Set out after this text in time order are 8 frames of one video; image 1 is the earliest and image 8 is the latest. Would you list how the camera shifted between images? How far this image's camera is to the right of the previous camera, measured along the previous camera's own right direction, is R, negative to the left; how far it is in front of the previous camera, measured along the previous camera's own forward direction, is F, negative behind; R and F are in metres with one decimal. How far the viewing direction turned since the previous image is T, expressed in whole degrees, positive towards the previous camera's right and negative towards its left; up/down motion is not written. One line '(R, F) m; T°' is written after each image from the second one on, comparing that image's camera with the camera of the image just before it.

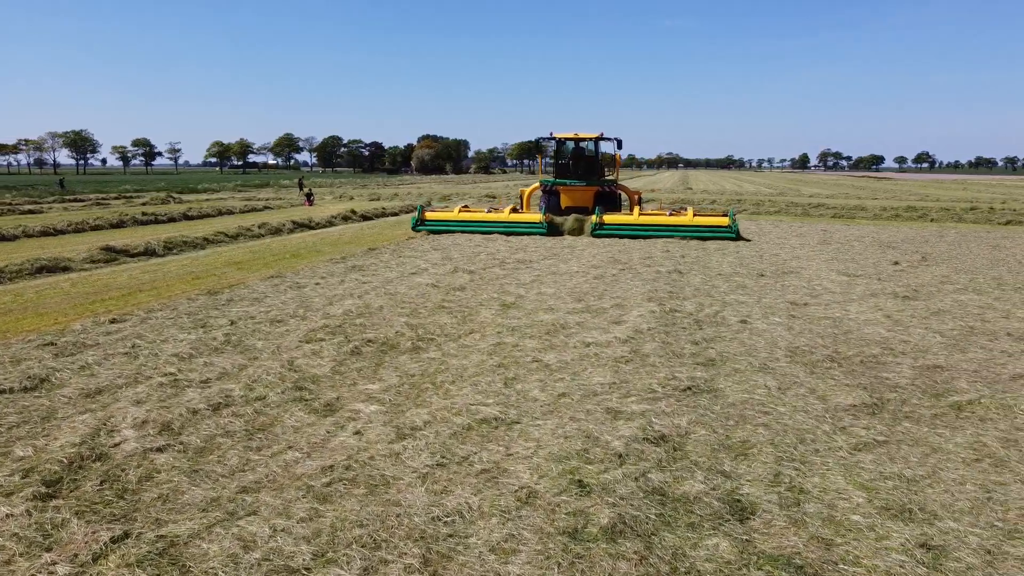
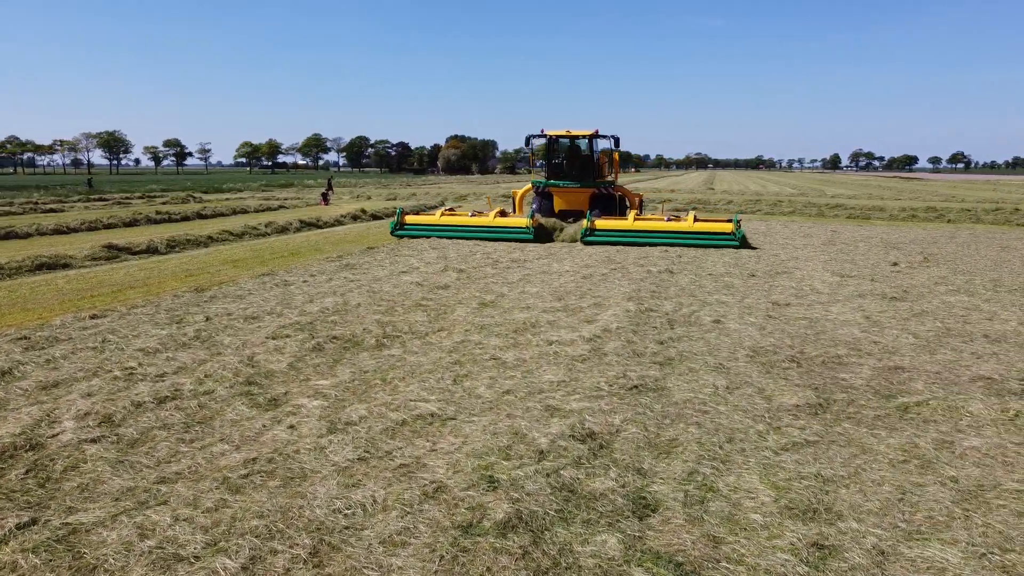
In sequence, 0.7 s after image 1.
(+0.5, 0.0) m; -2°
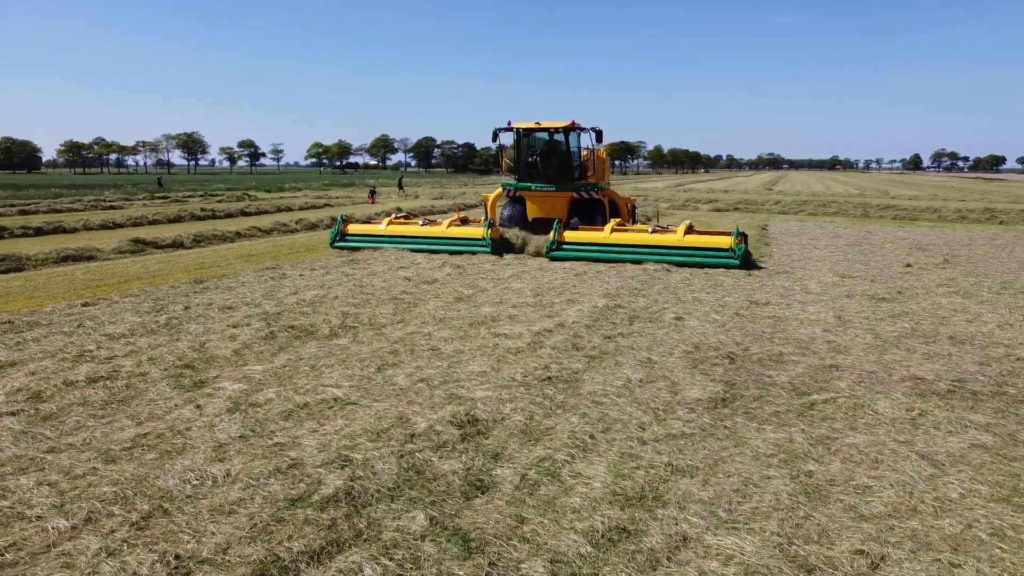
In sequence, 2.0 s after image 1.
(+1.0, -0.1) m; -5°
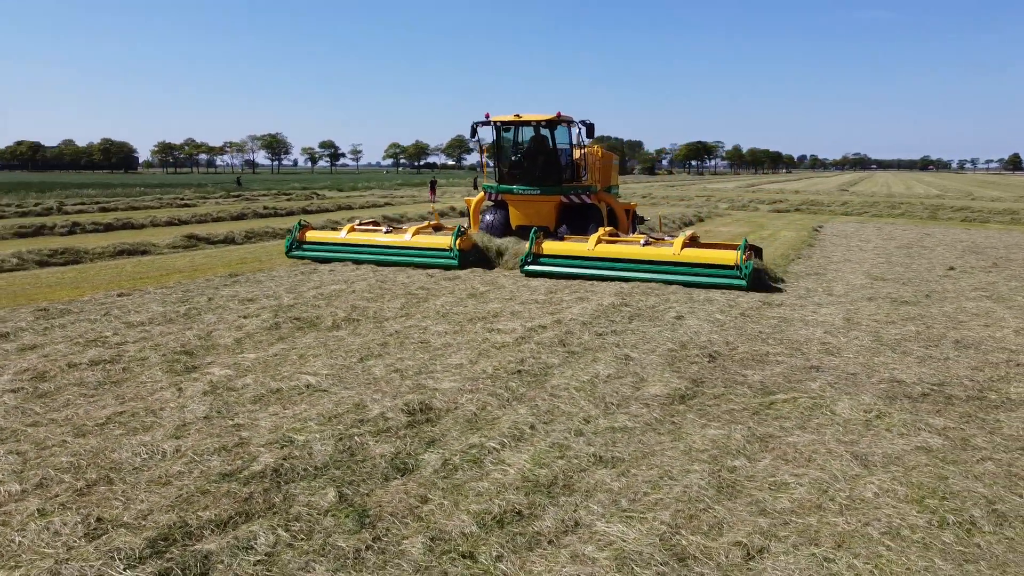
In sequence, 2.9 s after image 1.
(+0.7, -0.1) m; -5°
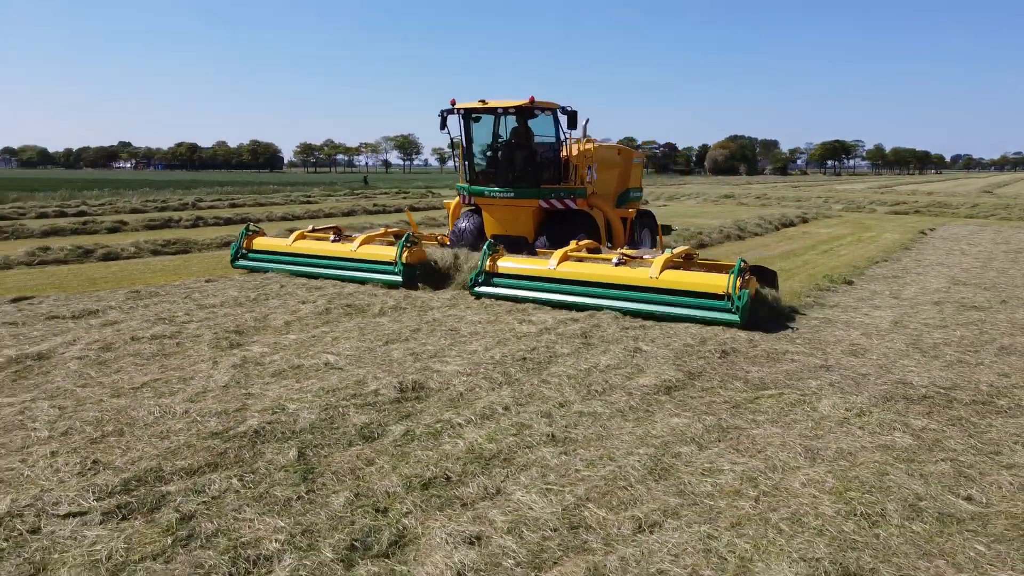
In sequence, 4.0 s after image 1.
(+0.8, -0.2) m; -9°
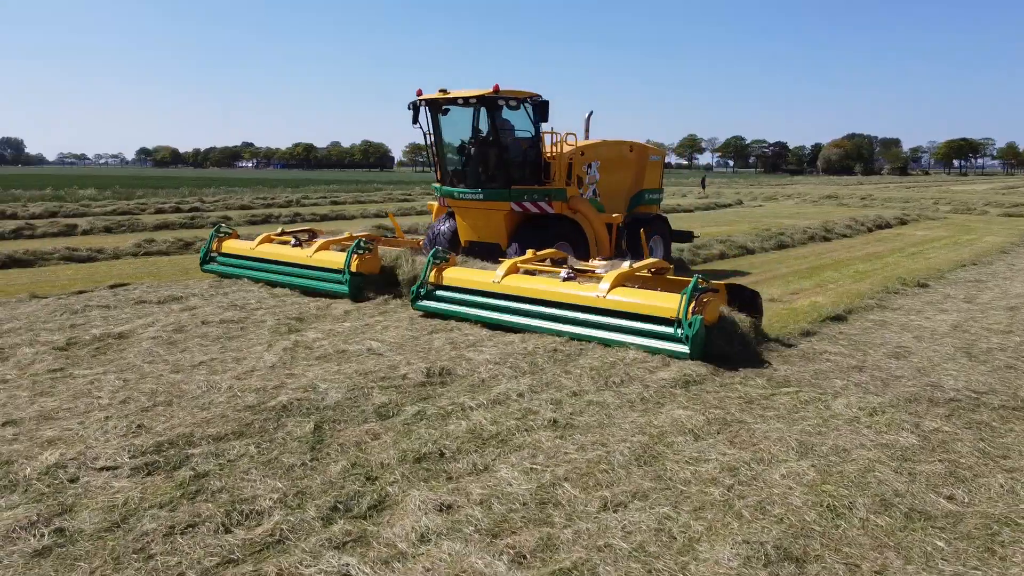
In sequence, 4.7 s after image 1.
(+0.5, -0.2) m; -7°
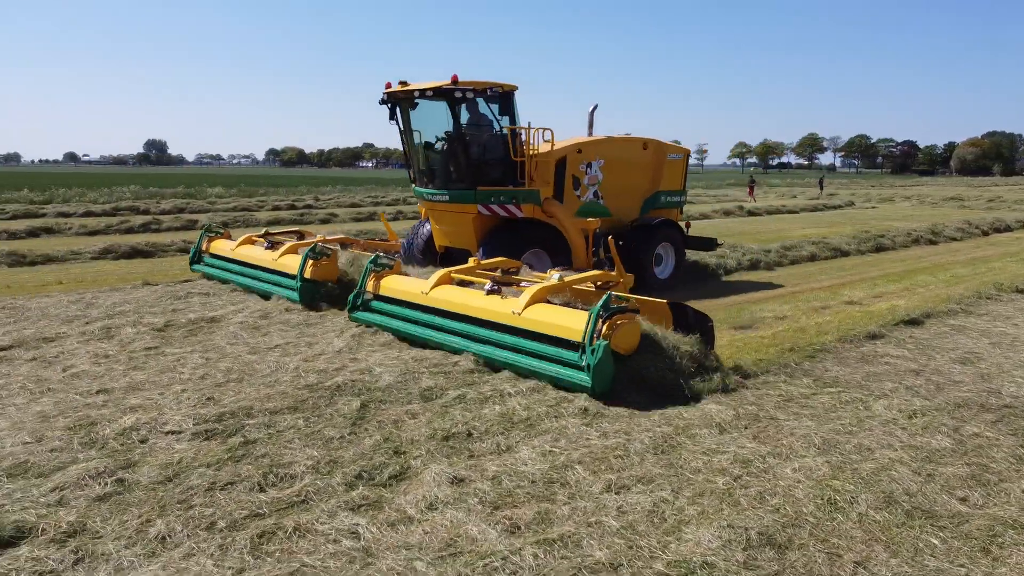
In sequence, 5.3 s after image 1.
(+0.4, -0.2) m; -8°
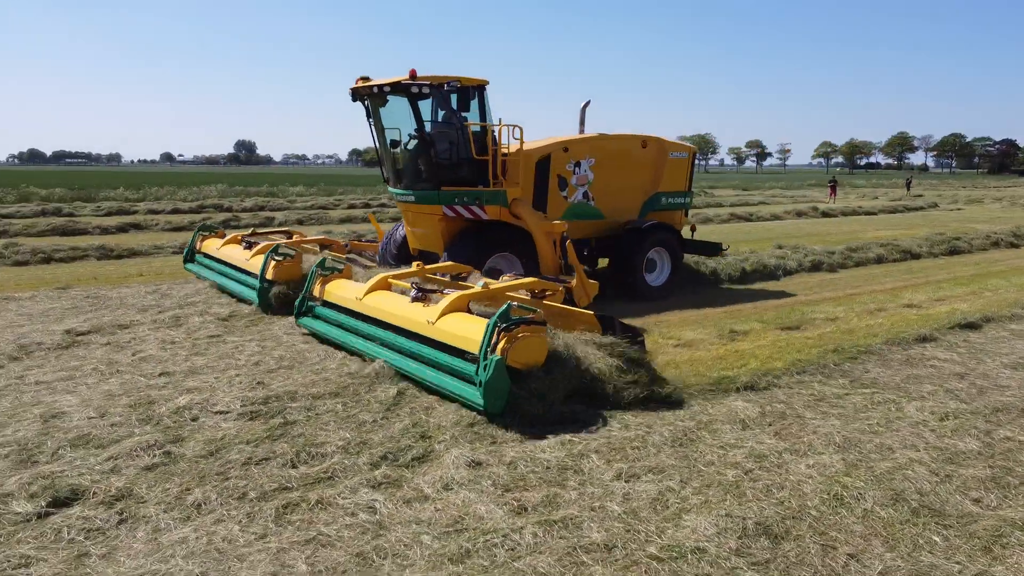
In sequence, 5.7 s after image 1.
(+0.3, -0.1) m; -5°
